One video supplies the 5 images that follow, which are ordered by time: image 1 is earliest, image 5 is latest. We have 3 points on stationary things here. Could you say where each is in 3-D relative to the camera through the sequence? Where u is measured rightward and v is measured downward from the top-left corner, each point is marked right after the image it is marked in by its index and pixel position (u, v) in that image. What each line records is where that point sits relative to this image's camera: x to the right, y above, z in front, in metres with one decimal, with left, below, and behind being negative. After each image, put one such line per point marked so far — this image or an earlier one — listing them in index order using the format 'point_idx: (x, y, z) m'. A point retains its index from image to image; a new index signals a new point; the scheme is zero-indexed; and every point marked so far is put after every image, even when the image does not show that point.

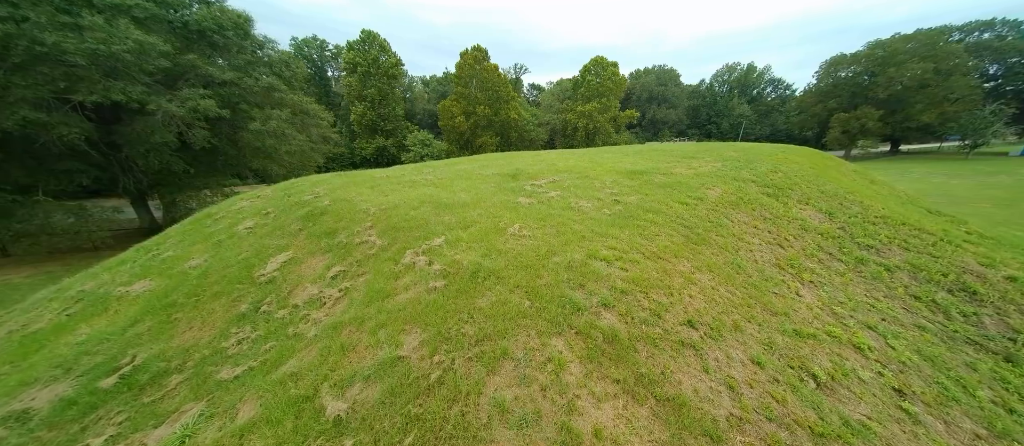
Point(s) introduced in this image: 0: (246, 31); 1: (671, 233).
0: (-14.6, +10.6, +15.2) m
1: (+3.0, -0.2, +5.2) m
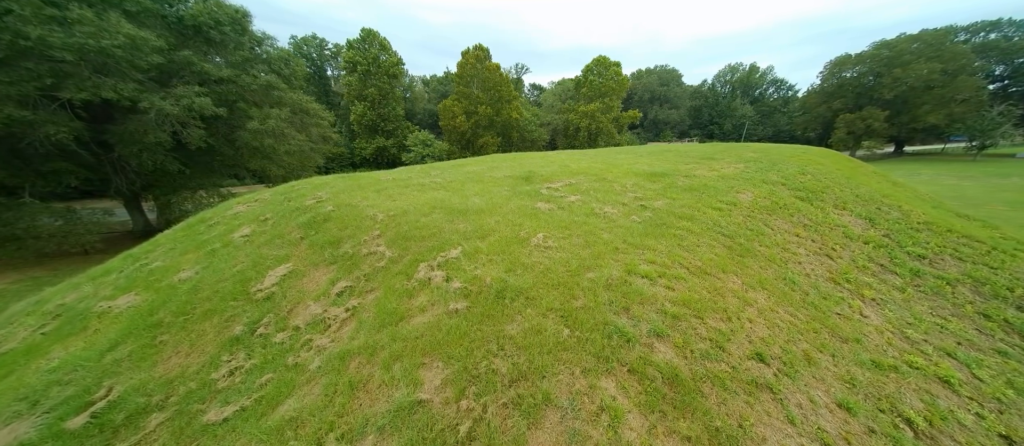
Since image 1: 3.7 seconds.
0: (-14.3, +10.4, +14.7) m
1: (+3.4, -0.3, +4.7) m
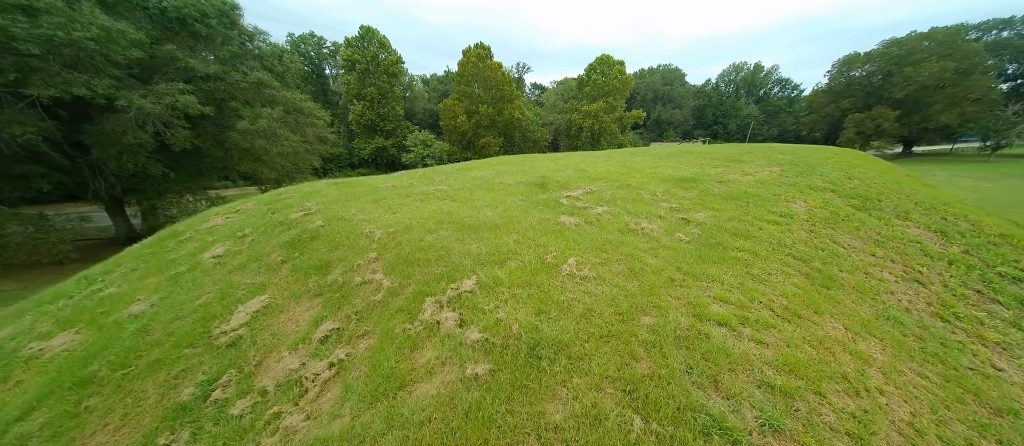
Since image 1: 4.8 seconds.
0: (-13.9, +10.1, +13.8) m
1: (+3.7, -0.6, +3.8) m
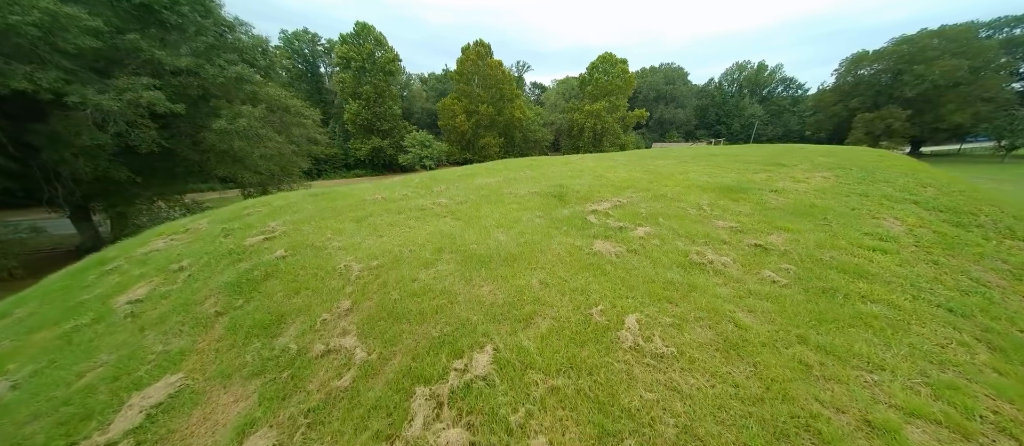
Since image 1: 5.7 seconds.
0: (-13.7, +9.6, +12.4) m
1: (+4.0, -1.0, +2.5) m
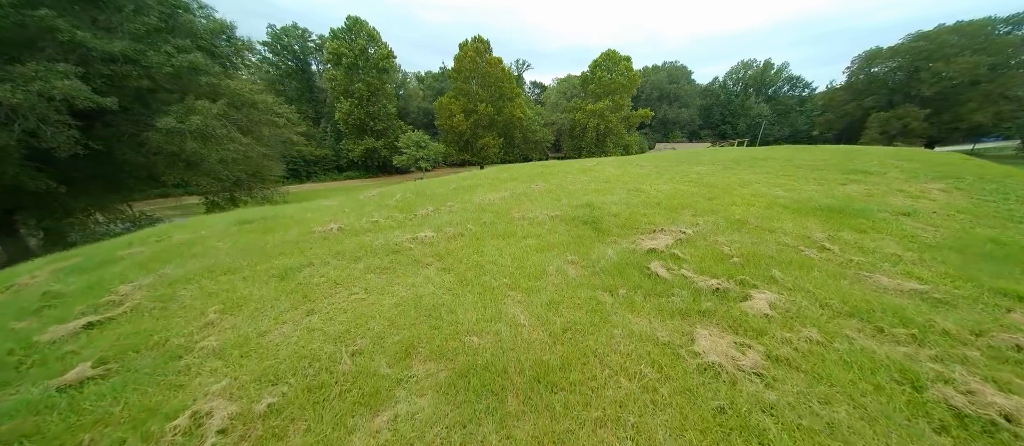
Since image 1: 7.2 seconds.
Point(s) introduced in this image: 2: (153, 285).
0: (-13.5, +9.0, +10.3) m
1: (+4.3, -1.7, +0.5) m
2: (-4.1, -0.6, +3.1) m
